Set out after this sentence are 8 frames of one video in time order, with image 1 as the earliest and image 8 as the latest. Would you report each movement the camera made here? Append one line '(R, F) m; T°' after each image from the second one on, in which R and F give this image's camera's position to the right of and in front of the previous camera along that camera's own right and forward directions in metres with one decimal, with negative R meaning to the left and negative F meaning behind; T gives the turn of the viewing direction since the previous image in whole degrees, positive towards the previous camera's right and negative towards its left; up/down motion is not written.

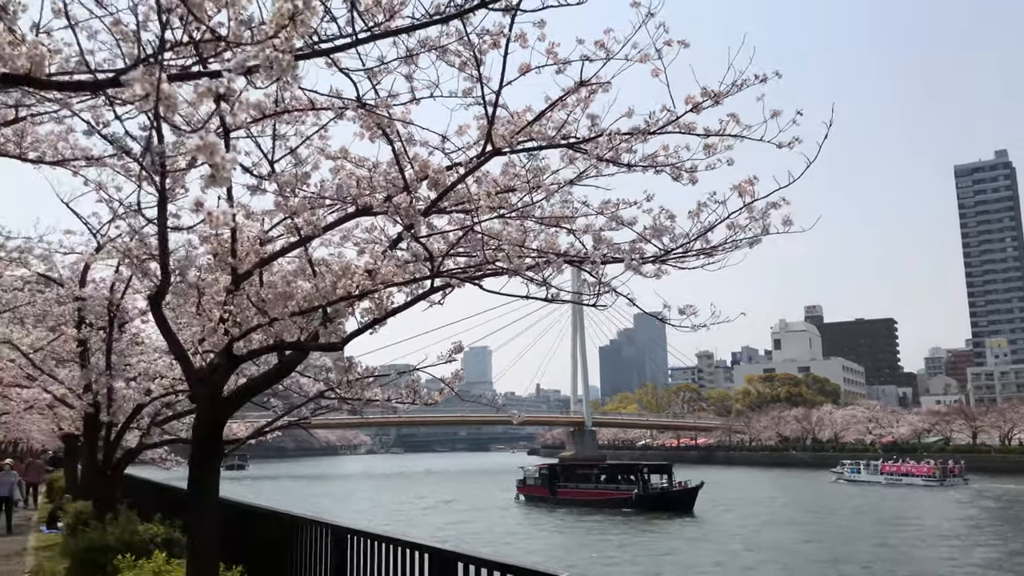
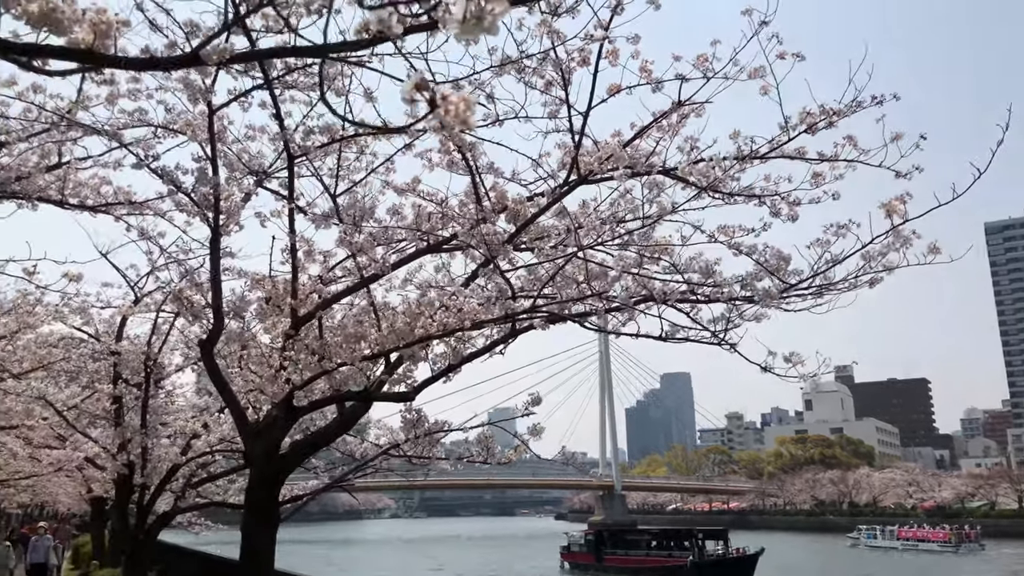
(-0.4, +0.6) m; -2°
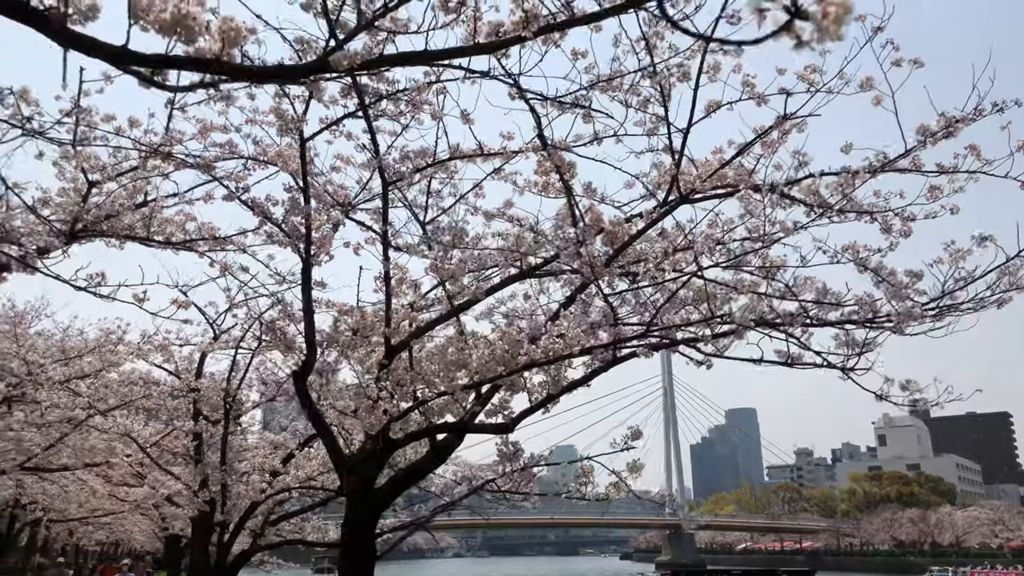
(-0.2, +0.2) m; -4°
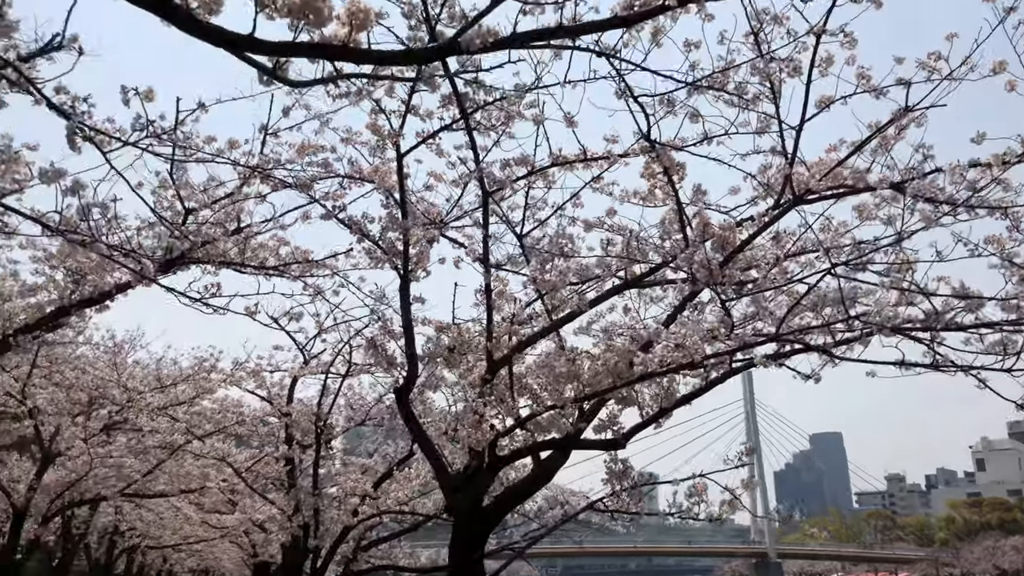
(-0.2, +0.2) m; -5°
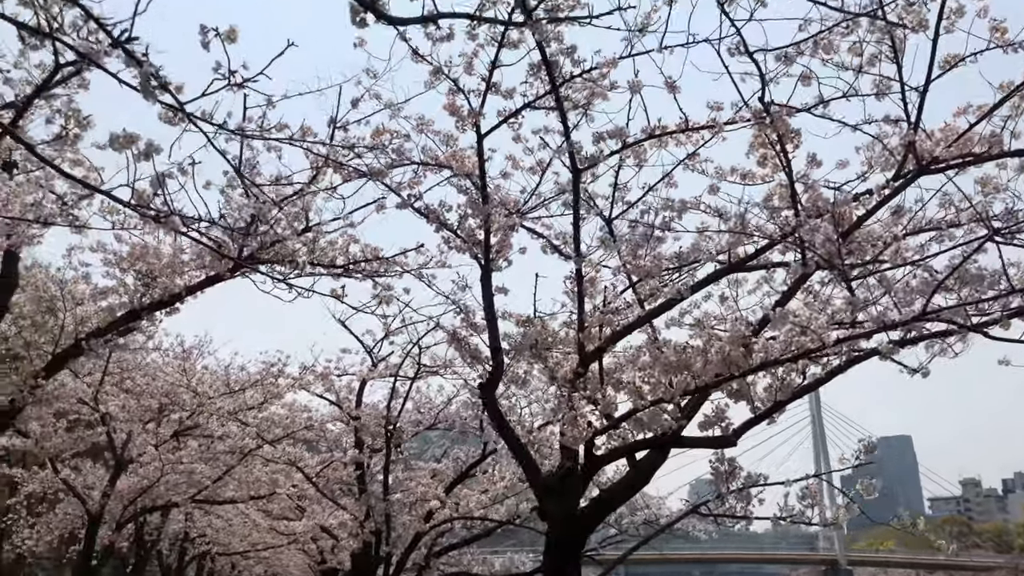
(-0.2, +0.3) m; -4°
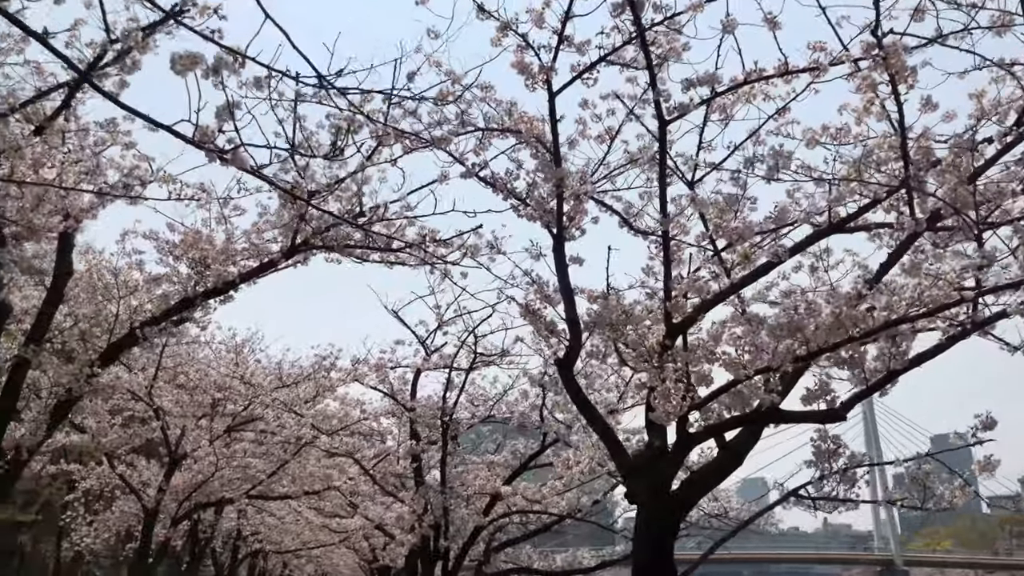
(-0.2, +0.3) m; -3°
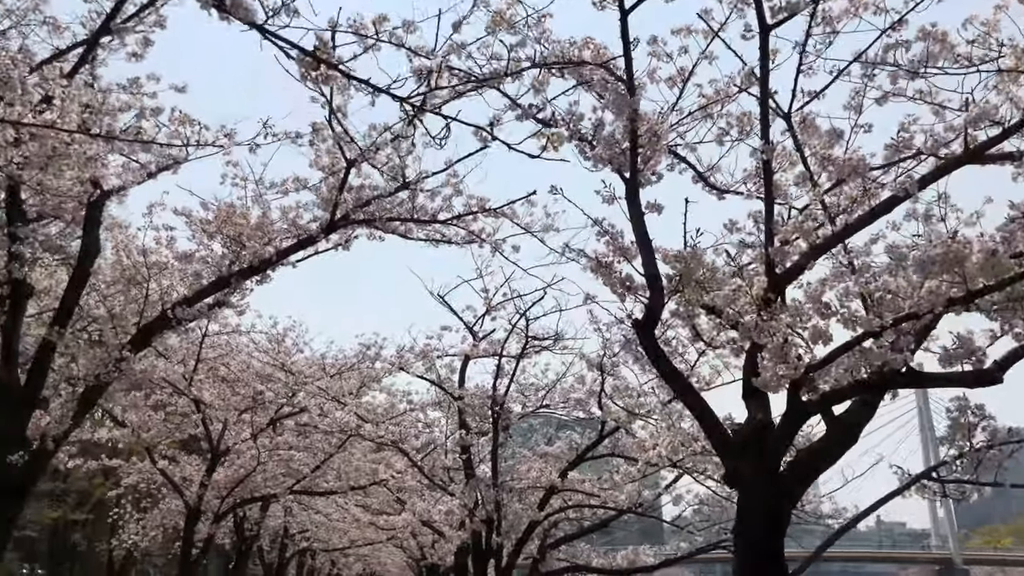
(-0.1, +0.6) m; -3°
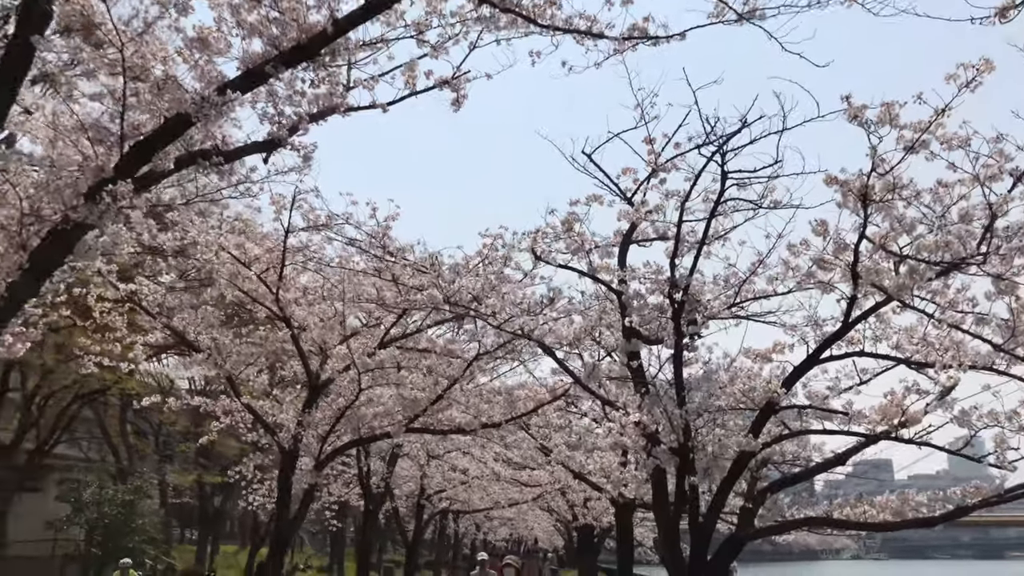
(-0.4, +2.9) m; -9°
